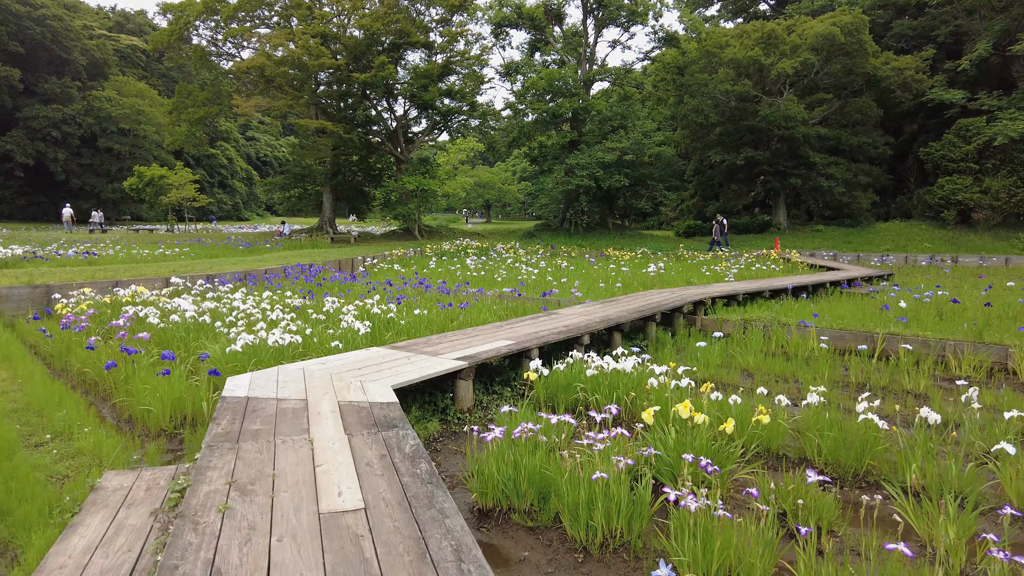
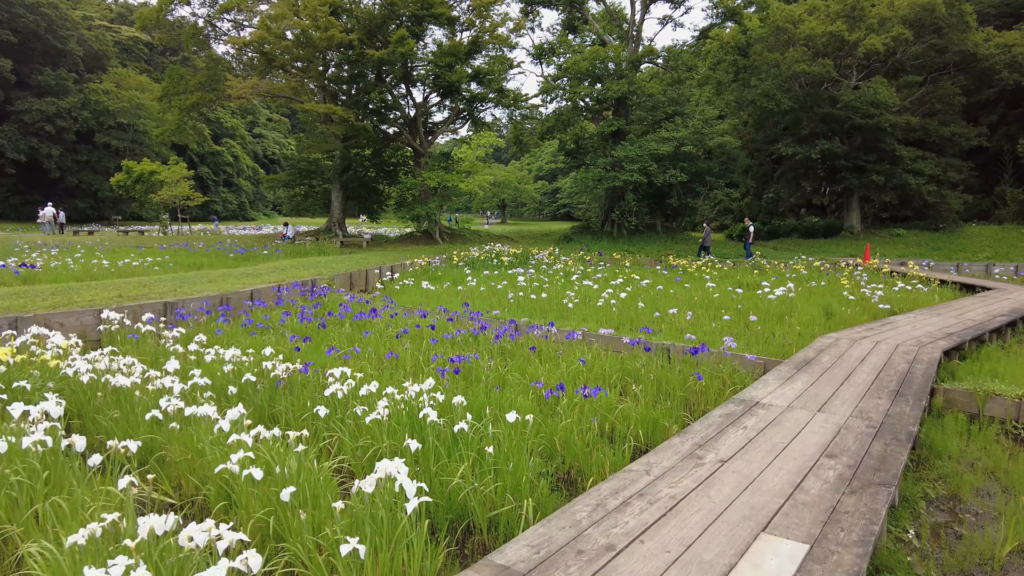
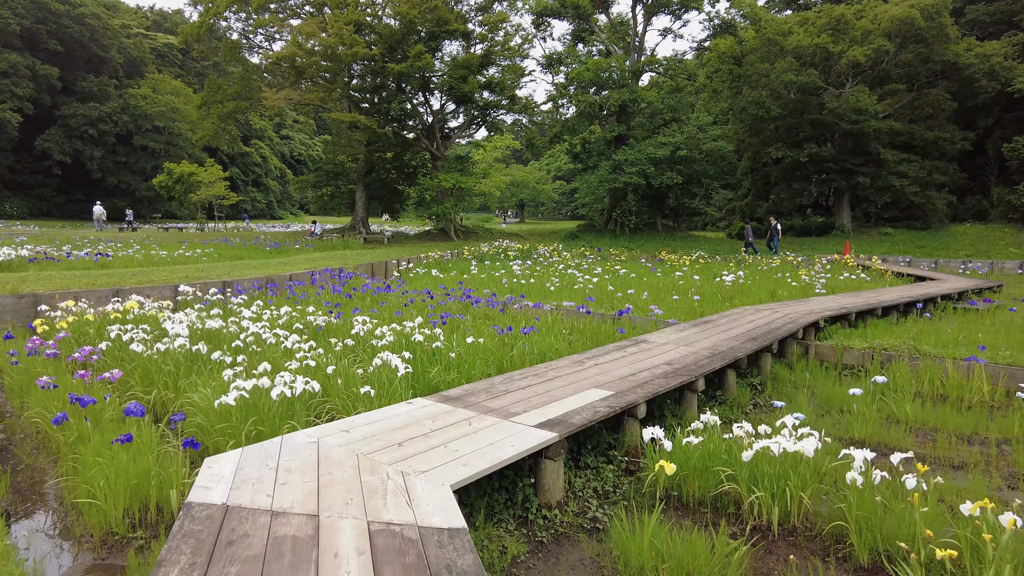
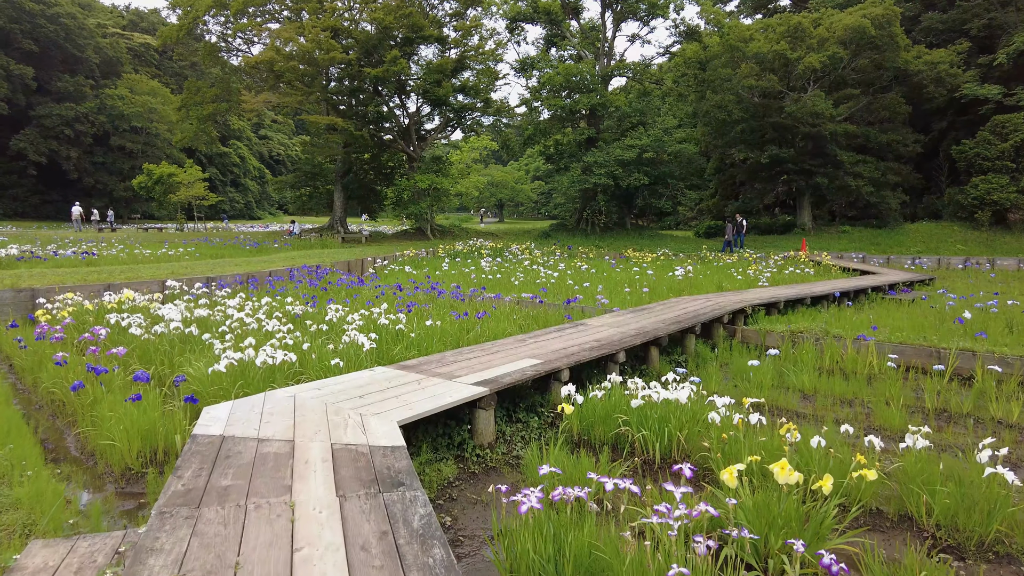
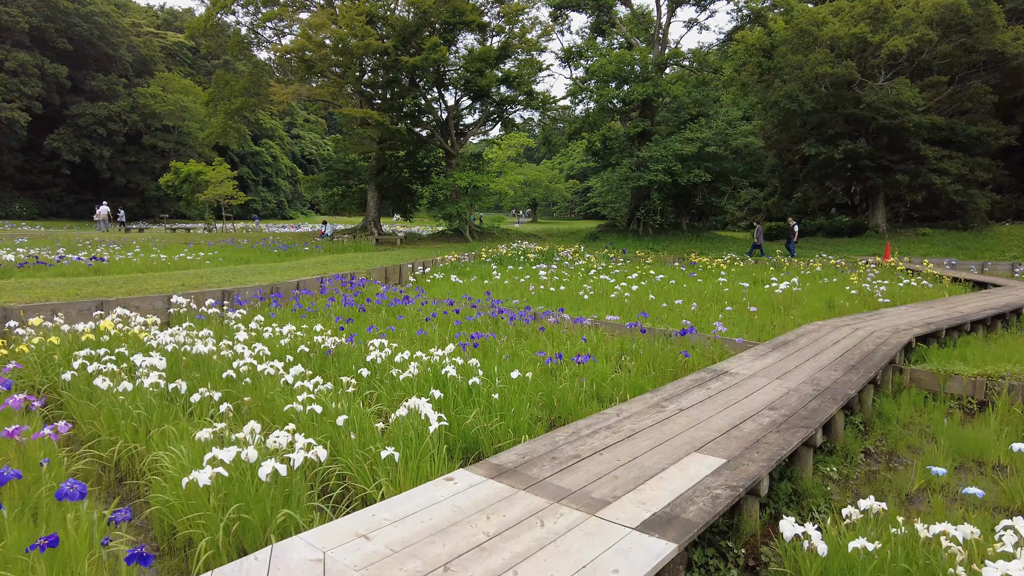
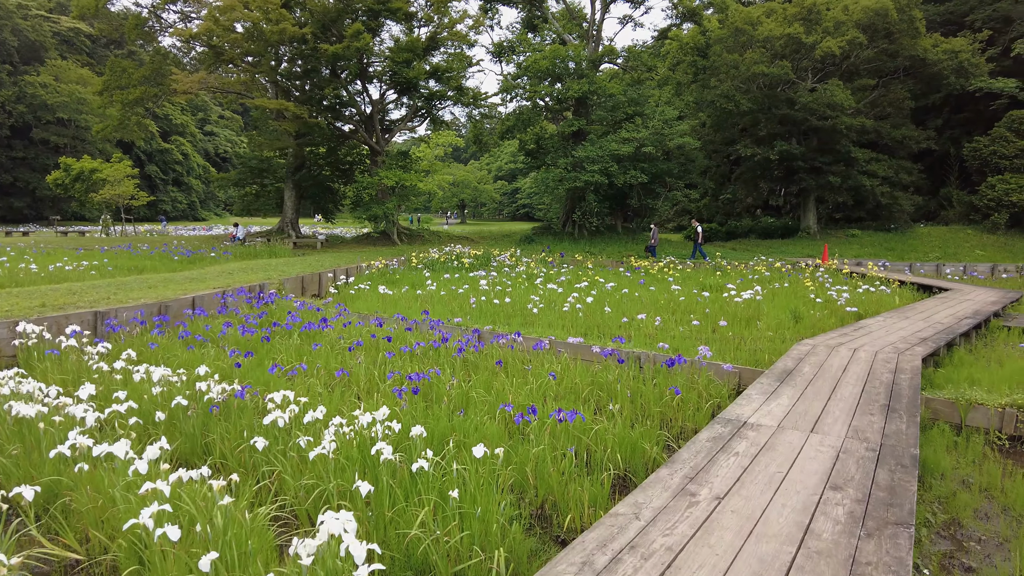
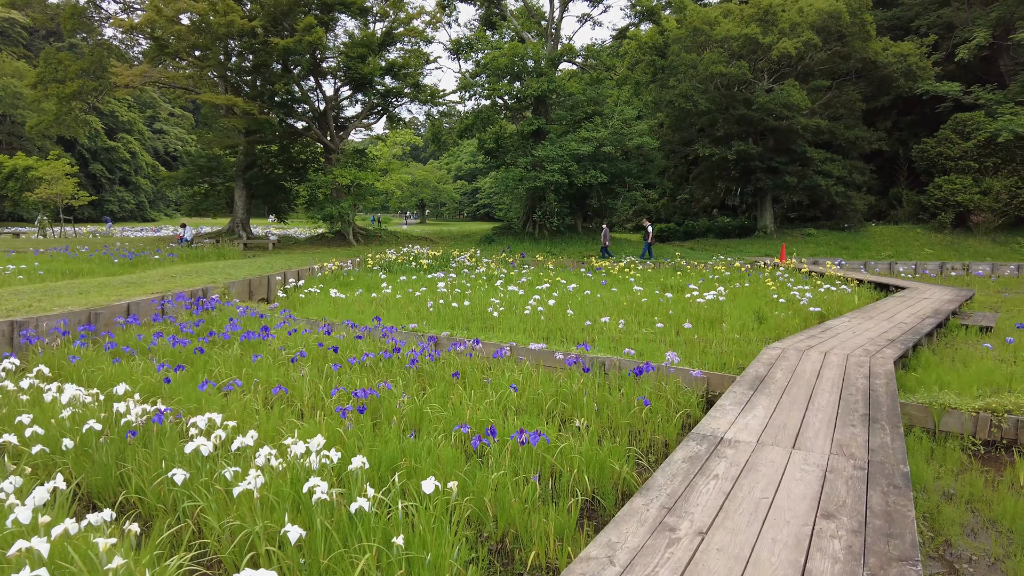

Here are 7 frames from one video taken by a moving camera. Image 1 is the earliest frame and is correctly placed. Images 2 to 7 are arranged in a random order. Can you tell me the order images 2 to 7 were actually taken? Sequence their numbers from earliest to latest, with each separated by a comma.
4, 3, 5, 2, 6, 7
